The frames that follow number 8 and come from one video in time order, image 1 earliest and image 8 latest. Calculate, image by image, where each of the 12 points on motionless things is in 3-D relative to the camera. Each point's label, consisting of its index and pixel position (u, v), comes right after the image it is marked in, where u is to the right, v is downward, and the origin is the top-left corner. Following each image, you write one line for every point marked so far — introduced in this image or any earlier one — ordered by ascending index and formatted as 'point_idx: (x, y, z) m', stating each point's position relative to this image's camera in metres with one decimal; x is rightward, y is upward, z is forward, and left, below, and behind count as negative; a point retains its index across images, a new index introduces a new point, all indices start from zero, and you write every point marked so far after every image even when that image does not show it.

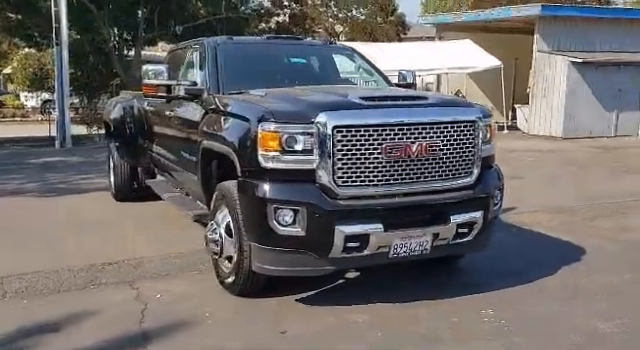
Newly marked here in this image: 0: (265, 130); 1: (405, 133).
0: (-0.4, +0.3, +4.0) m
1: (+0.6, +0.3, +4.1) m
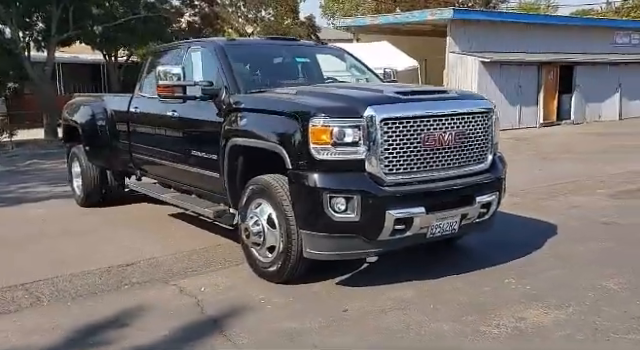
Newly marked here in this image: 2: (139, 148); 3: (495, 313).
0: (0.0, +0.3, +4.3) m
1: (+0.9, +0.4, +4.6) m
2: (-2.0, +0.3, +7.0) m
3: (+1.1, -0.9, +4.1) m
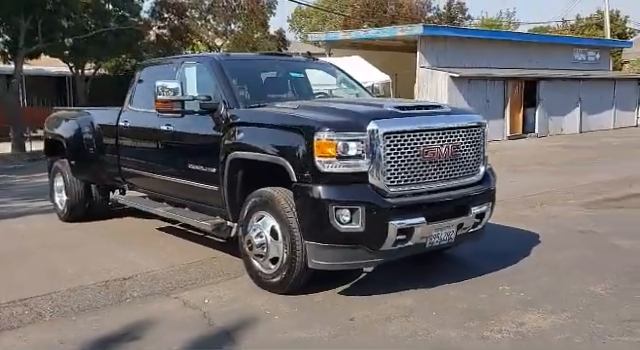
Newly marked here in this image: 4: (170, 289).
0: (0.0, +0.3, +4.5) m
1: (+0.9, +0.3, +4.8) m
2: (-2.1, +0.1, +7.0) m
3: (+1.2, -1.0, +4.3) m
4: (-1.2, -1.0, +5.2) m
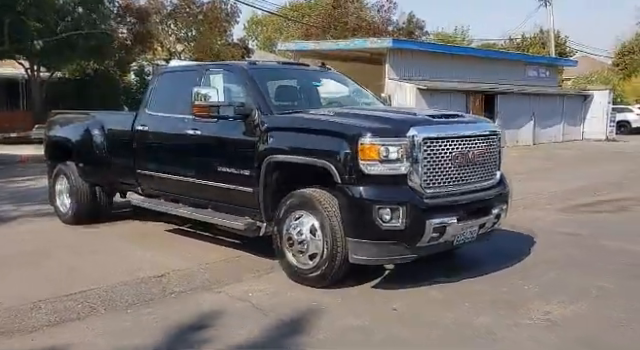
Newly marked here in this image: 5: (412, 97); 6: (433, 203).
0: (+0.4, +0.2, +4.9) m
1: (+1.2, +0.3, +5.3) m
2: (-2.0, +0.1, +7.2) m
3: (+1.5, -1.0, +4.8) m
4: (-1.0, -1.0, +5.4) m
5: (+2.7, +2.3, +19.0) m
6: (+0.9, -0.2, +4.9) m
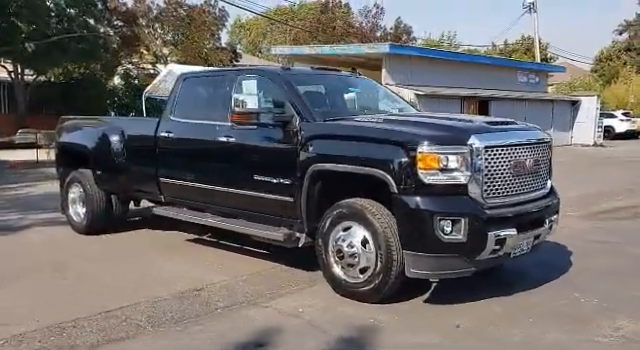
0: (+0.8, +0.2, +4.7) m
1: (+1.6, +0.2, +5.1) m
2: (-1.7, 0.0, +6.9) m
3: (+2.0, -1.1, +4.6) m
4: (-0.5, -1.0, +5.2) m
5: (+2.6, +2.1, +18.9) m
6: (+1.3, -0.3, +4.8) m
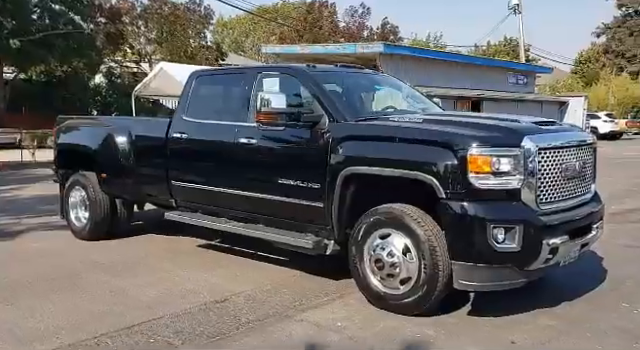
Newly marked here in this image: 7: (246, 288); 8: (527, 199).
0: (+1.1, +0.1, +4.4) m
1: (+1.9, +0.1, +4.8) m
2: (-1.5, 0.0, +6.5) m
3: (+2.3, -1.1, +4.4) m
4: (-0.3, -1.1, +4.9) m
5: (+2.4, +2.1, +18.6) m
6: (+1.6, -0.3, +4.5) m
7: (-0.7, -1.0, +5.5) m
8: (+1.5, -0.2, +4.5) m
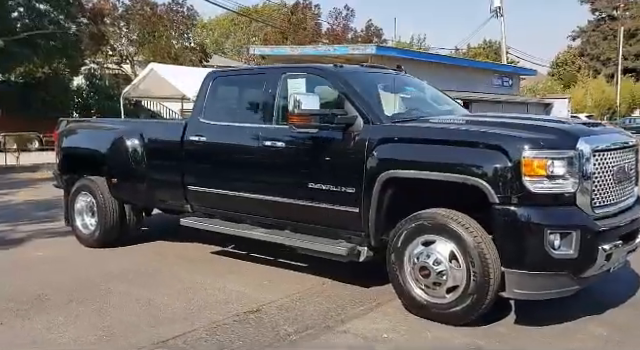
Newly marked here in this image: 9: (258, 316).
0: (+1.4, +0.1, +4.2) m
1: (+2.2, +0.1, +4.7) m
2: (-1.2, -0.1, +6.3) m
3: (+2.6, -1.1, +4.2) m
4: (0.0, -1.1, +4.6) m
5: (+2.2, +2.0, +18.5) m
6: (+1.9, -0.3, +4.3) m
7: (-0.4, -1.0, +5.3) m
8: (+1.8, -0.2, +4.3) m
9: (-0.5, -1.1, +4.8) m
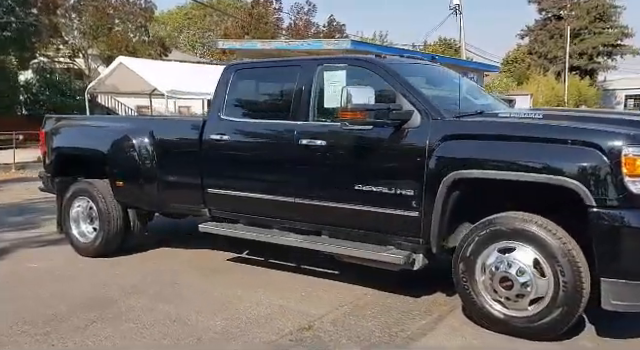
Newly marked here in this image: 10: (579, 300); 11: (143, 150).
0: (+1.9, +0.1, +3.8) m
1: (+2.6, +0.1, +4.4) m
2: (-0.9, -0.1, +5.7) m
3: (+3.1, -1.1, +4.0) m
4: (+0.5, -1.1, +4.1) m
5: (+1.4, +2.1, +18.1) m
6: (+2.4, -0.3, +4.0) m
7: (0.0, -1.0, +4.8) m
8: (+2.2, -0.2, +4.0) m
9: (0.0, -1.1, +4.3) m
10: (+1.6, -0.8, +4.0) m
11: (-1.7, +0.2, +6.0) m
